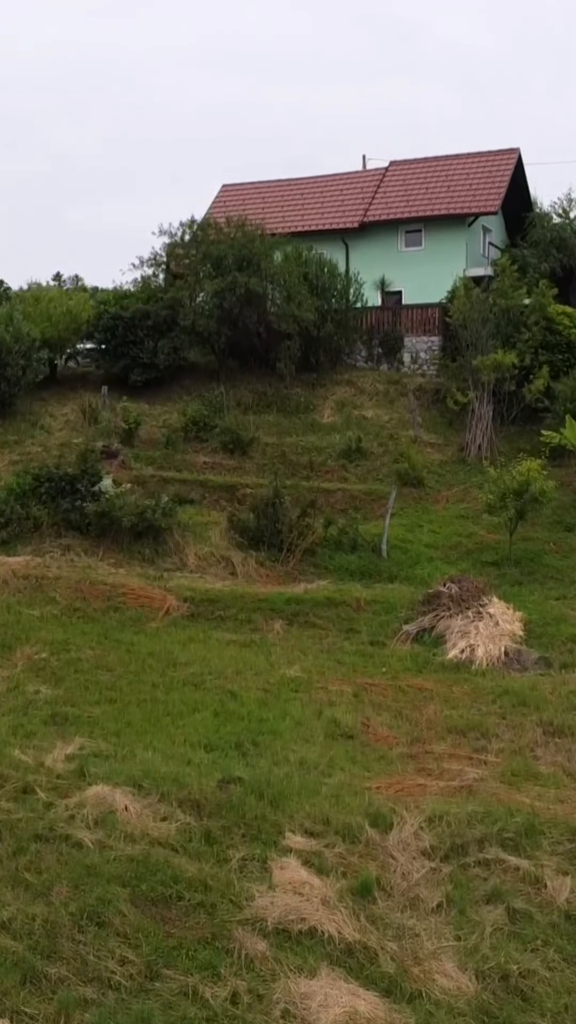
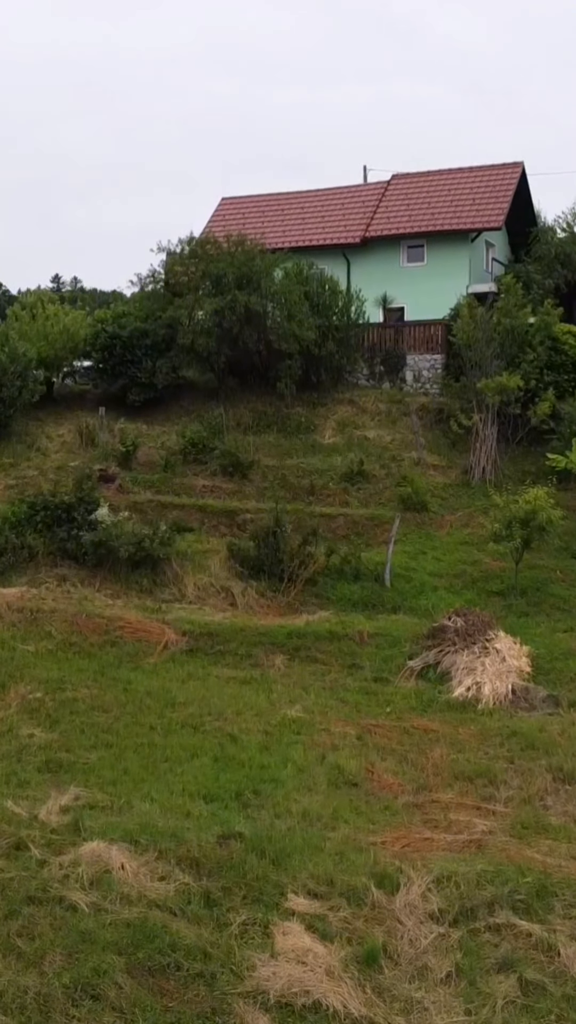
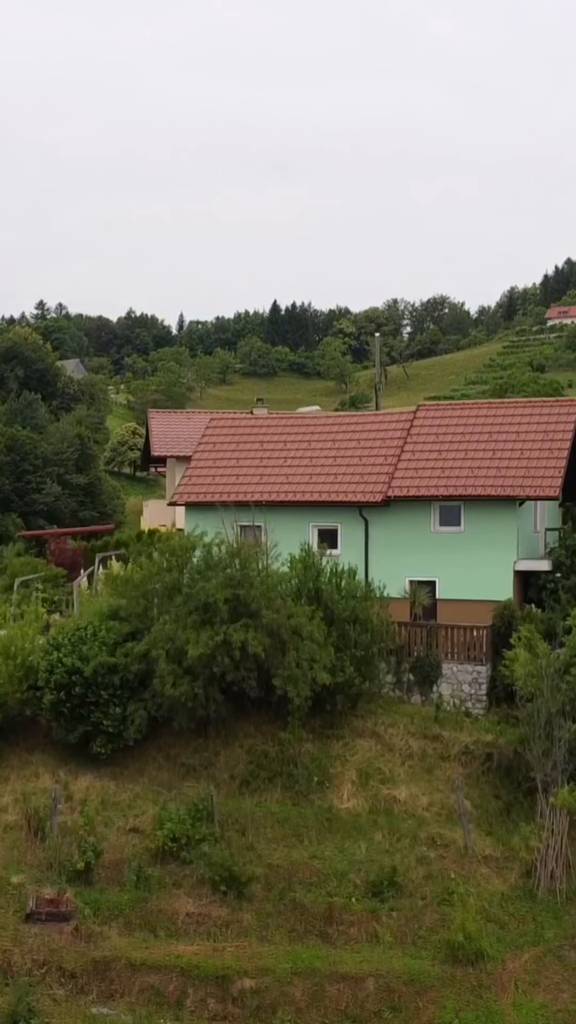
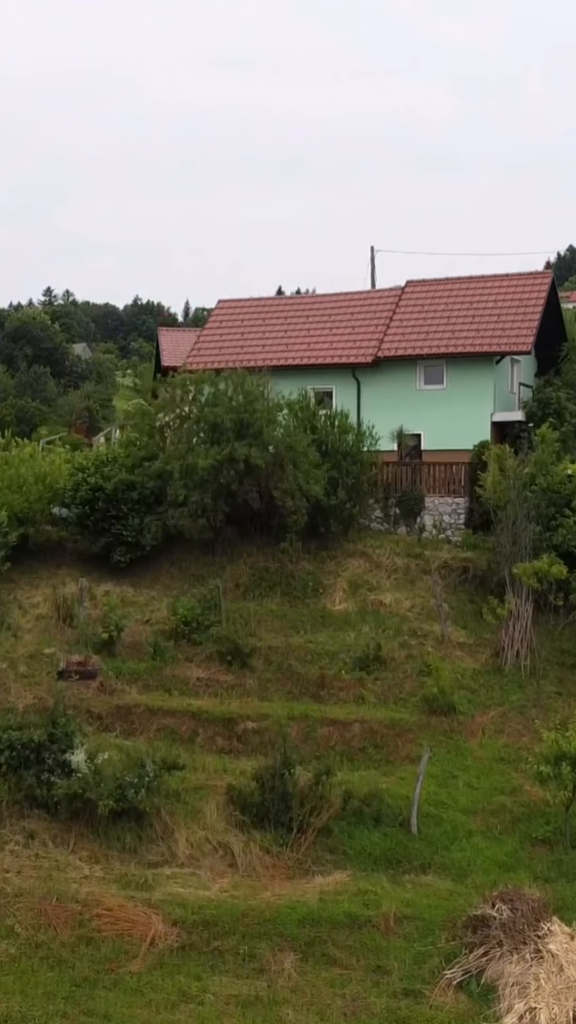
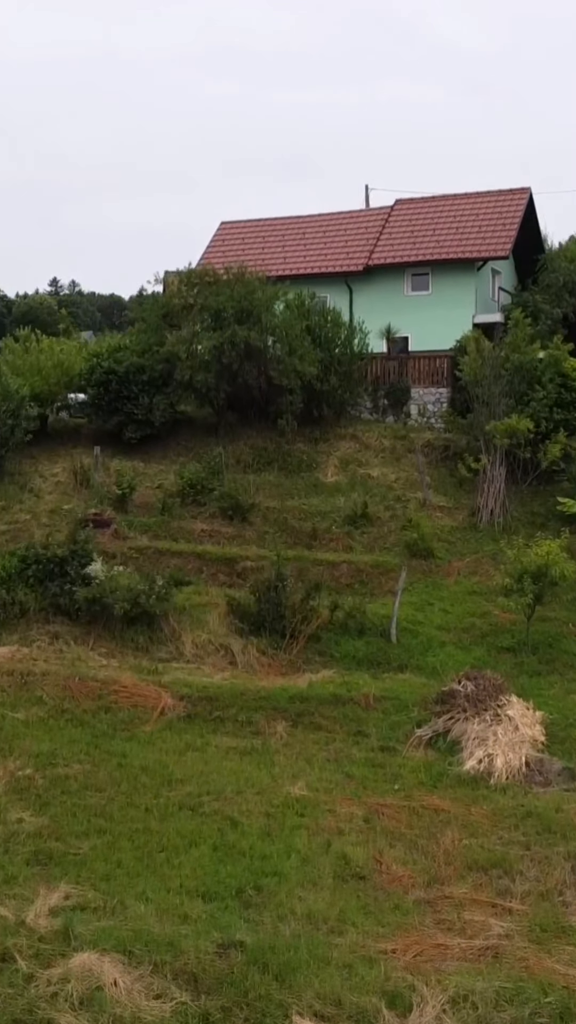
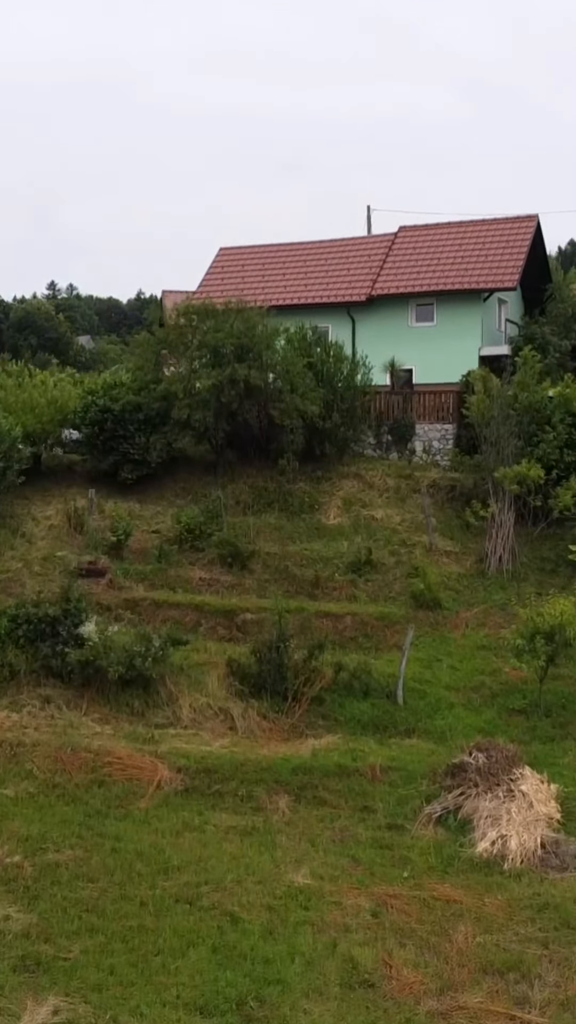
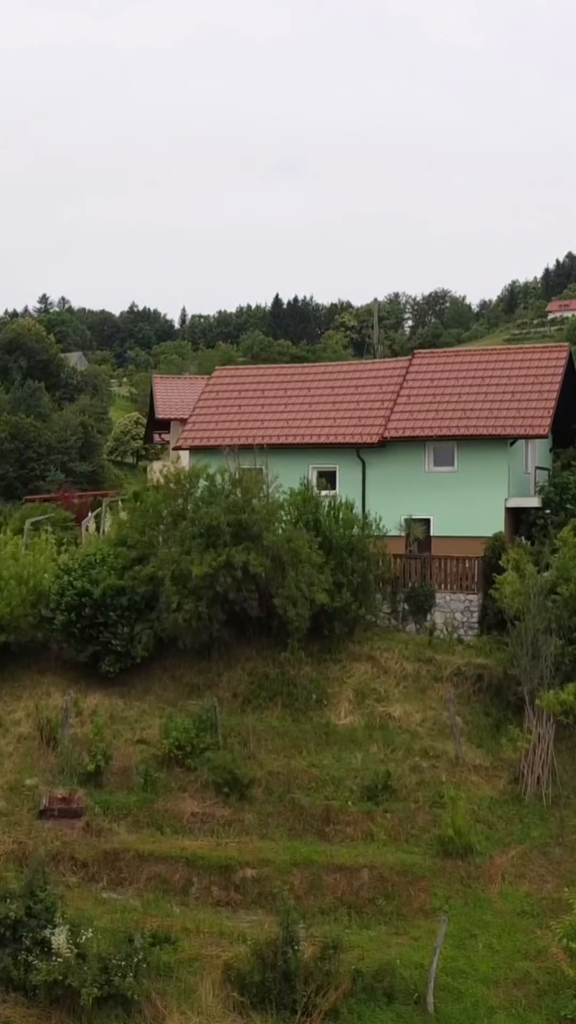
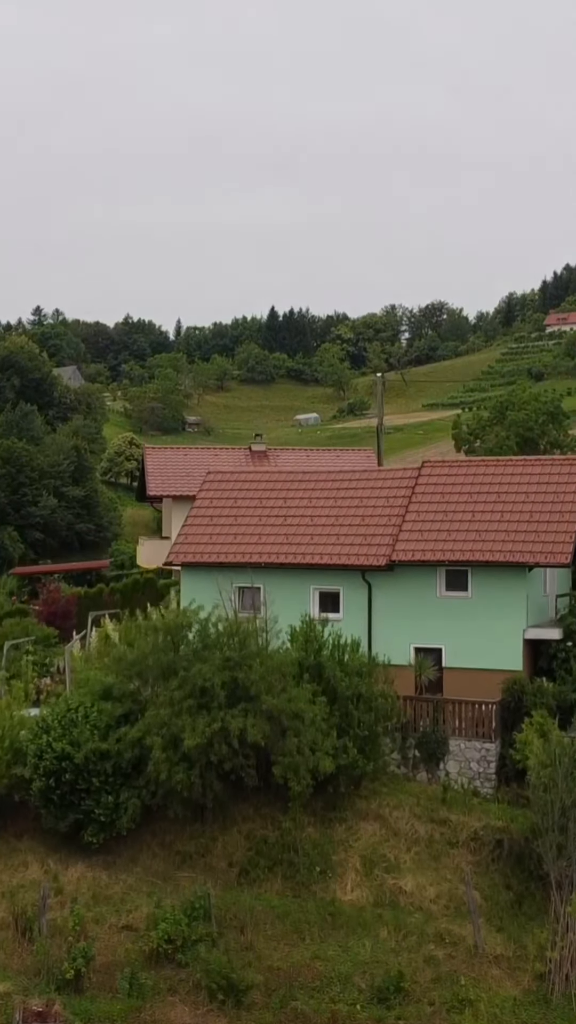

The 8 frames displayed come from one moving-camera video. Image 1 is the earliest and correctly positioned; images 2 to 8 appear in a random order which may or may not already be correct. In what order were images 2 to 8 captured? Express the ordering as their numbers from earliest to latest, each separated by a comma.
2, 5, 6, 4, 7, 3, 8
